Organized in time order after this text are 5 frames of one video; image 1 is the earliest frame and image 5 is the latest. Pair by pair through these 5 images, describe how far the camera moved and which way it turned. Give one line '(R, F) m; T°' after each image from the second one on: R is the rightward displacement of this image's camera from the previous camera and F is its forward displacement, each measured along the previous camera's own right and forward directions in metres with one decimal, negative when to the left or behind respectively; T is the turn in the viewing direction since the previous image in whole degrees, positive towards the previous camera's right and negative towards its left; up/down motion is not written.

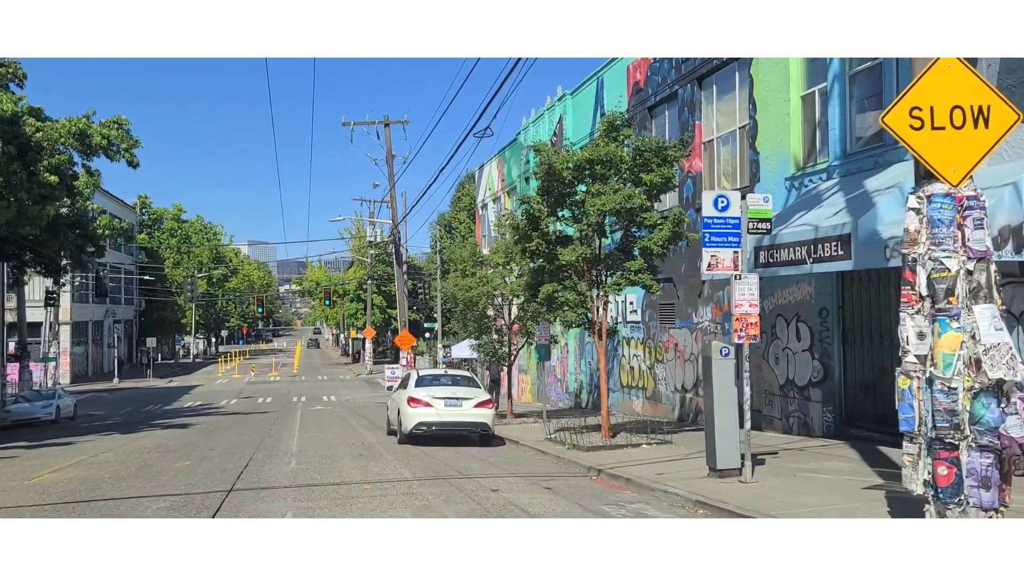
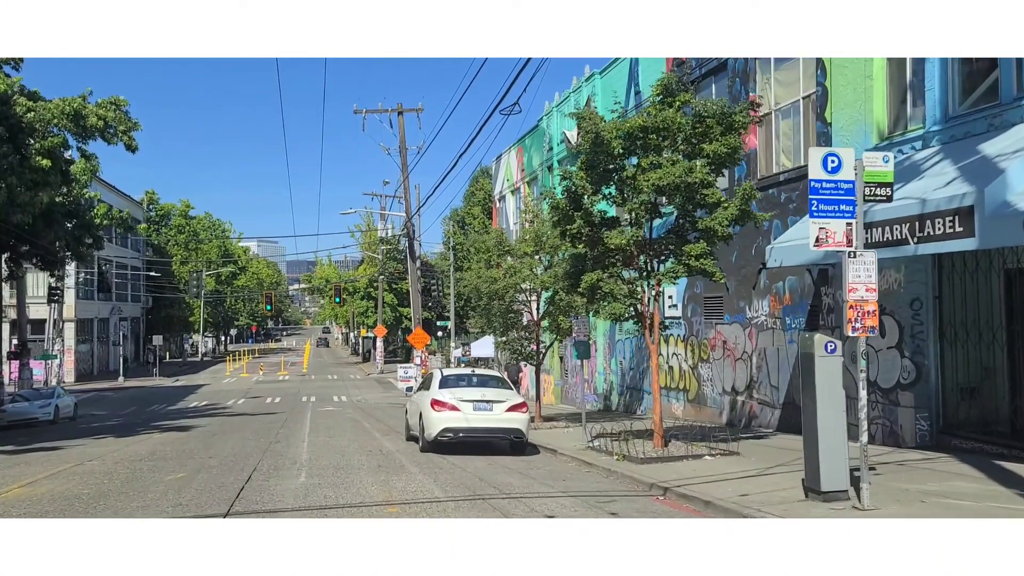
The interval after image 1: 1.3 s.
(-0.5, +1.8) m; -1°
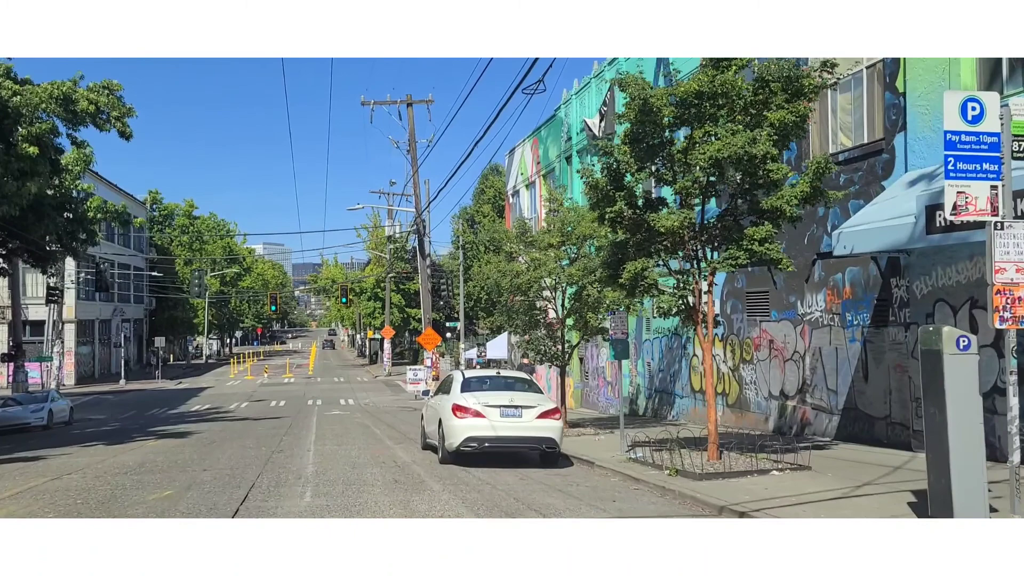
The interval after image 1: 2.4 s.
(-0.4, +1.6) m; 0°
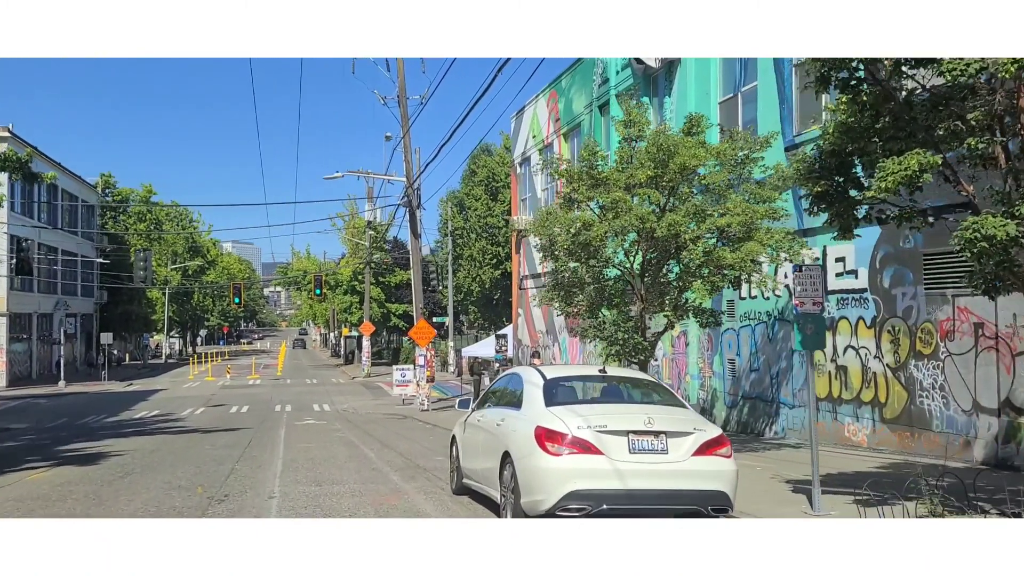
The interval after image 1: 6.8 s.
(-1.4, +5.8) m; +2°
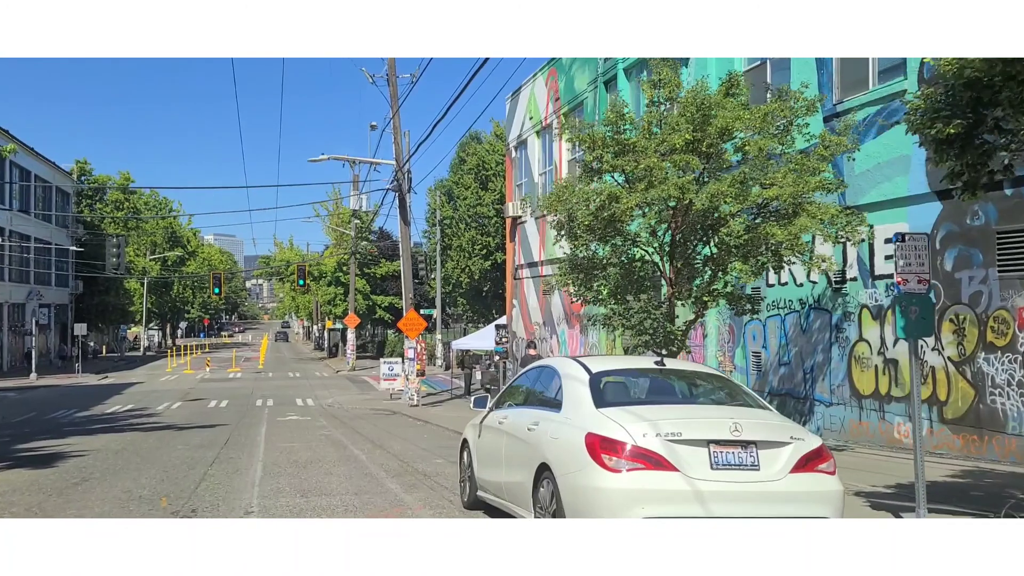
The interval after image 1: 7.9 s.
(-0.4, +1.5) m; +1°
